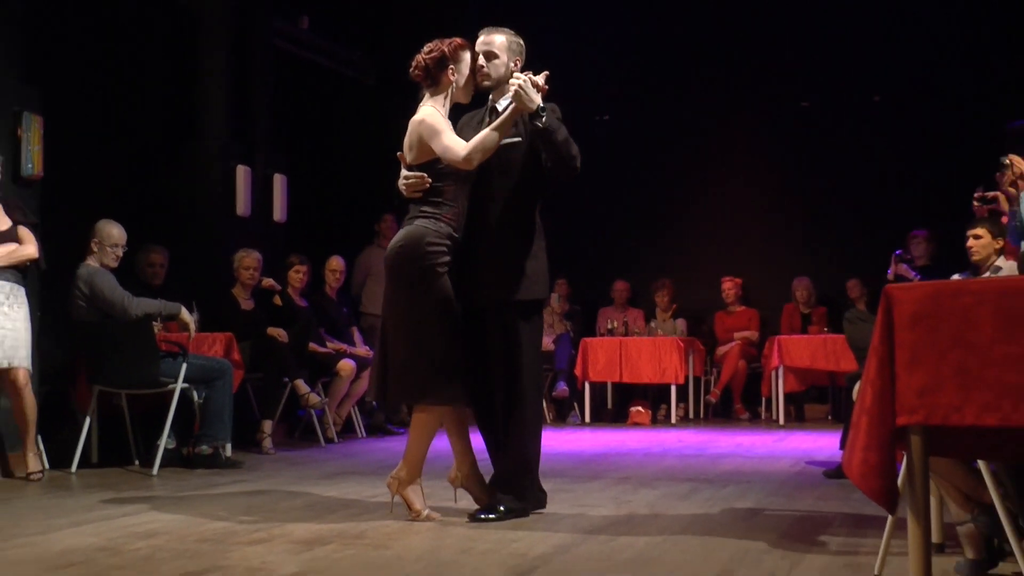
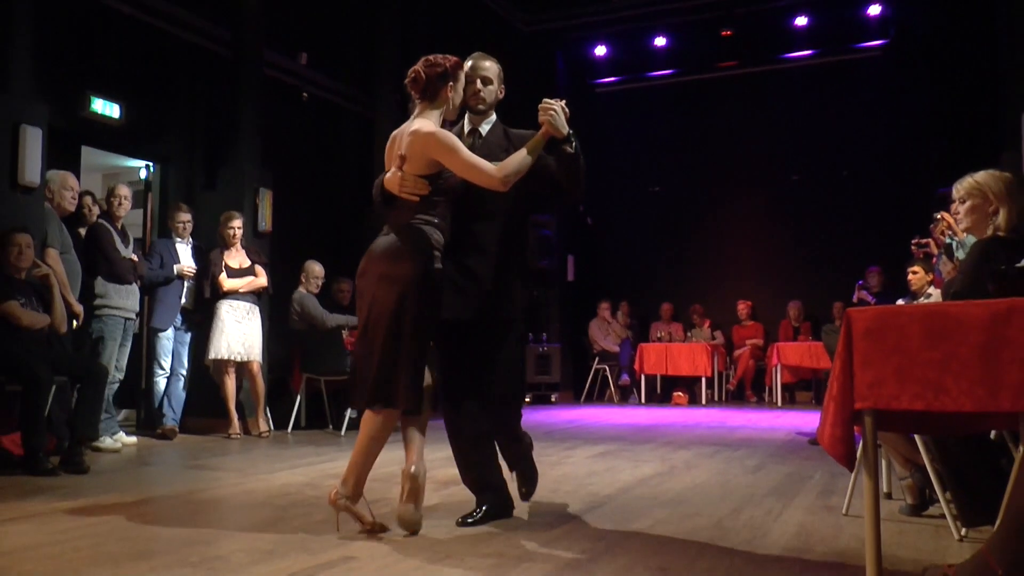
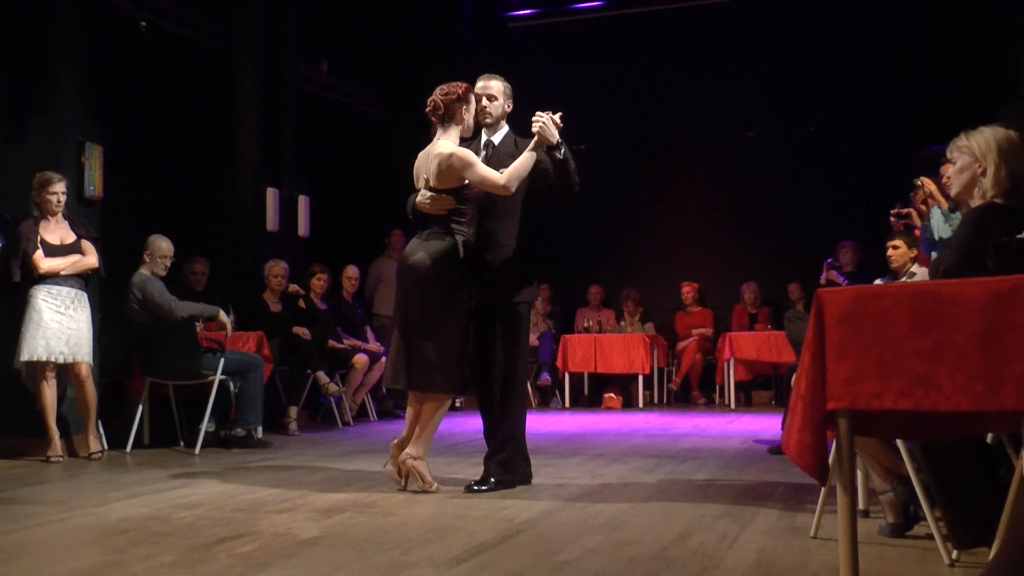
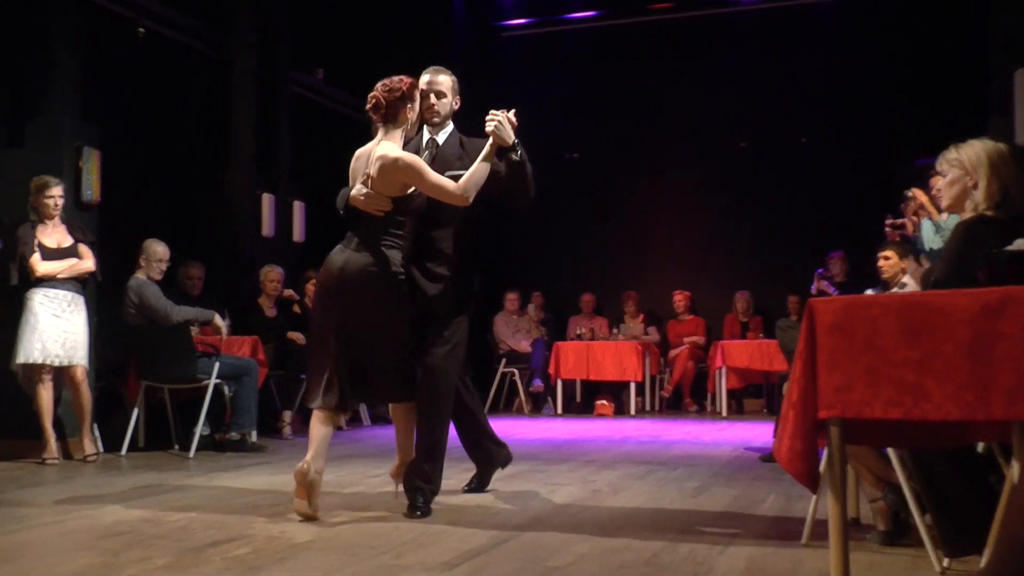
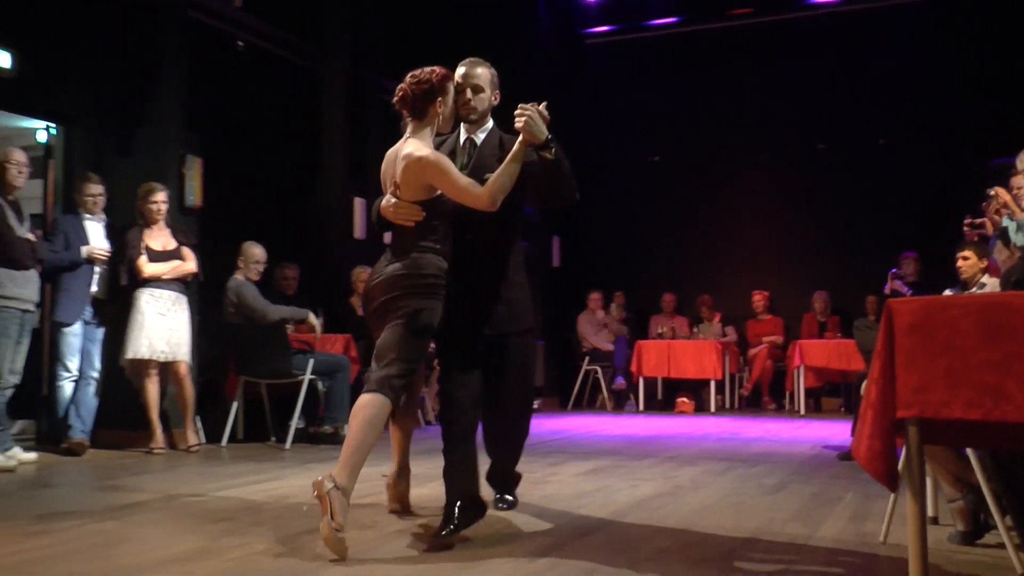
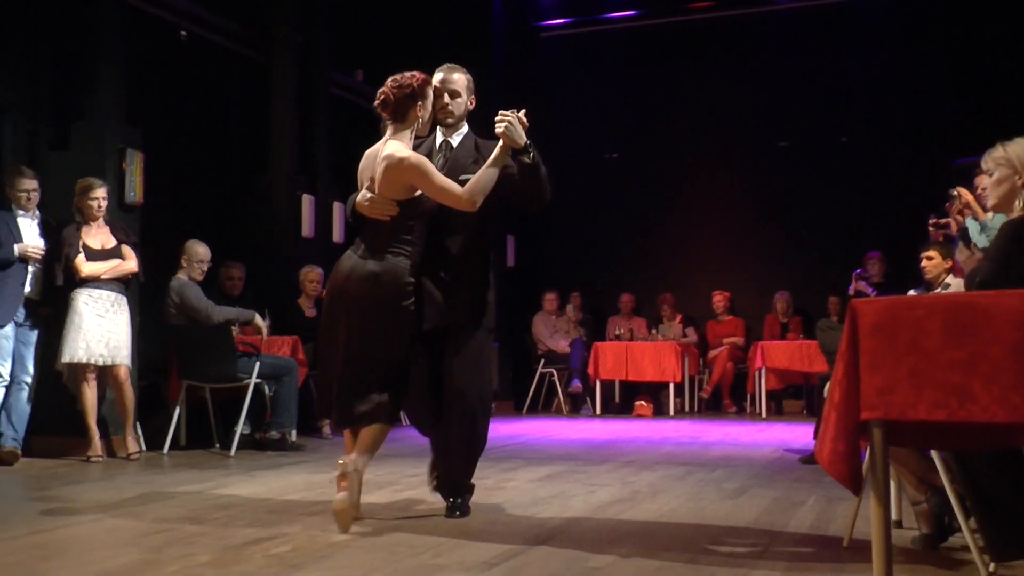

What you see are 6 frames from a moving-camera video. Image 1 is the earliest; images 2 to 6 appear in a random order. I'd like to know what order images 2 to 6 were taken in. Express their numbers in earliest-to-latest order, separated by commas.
3, 4, 6, 5, 2
